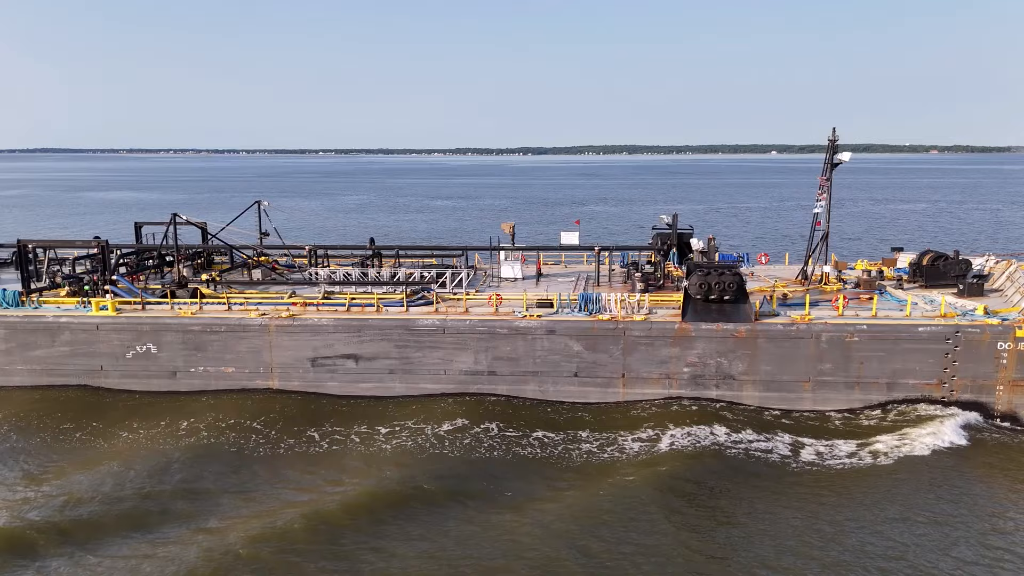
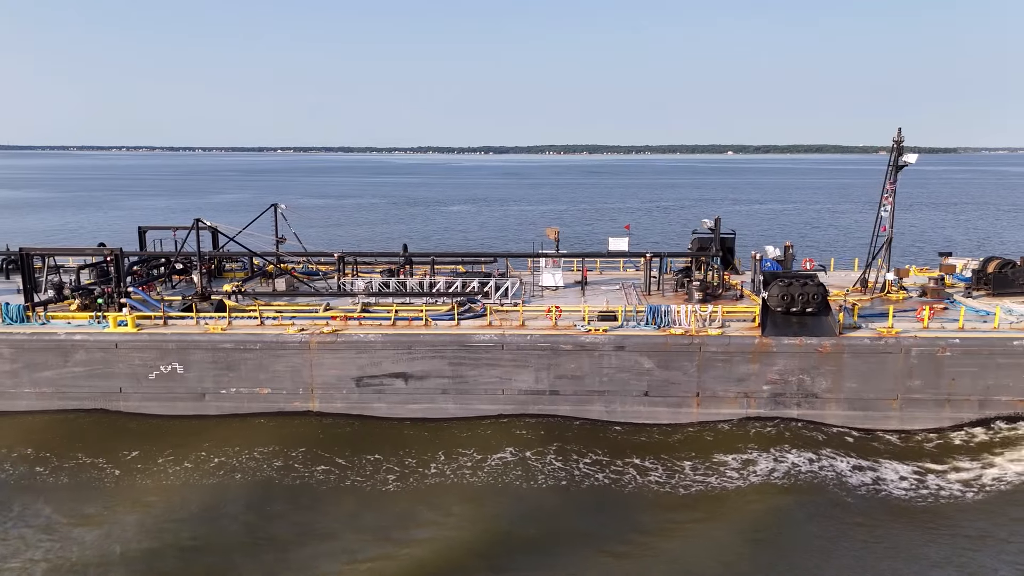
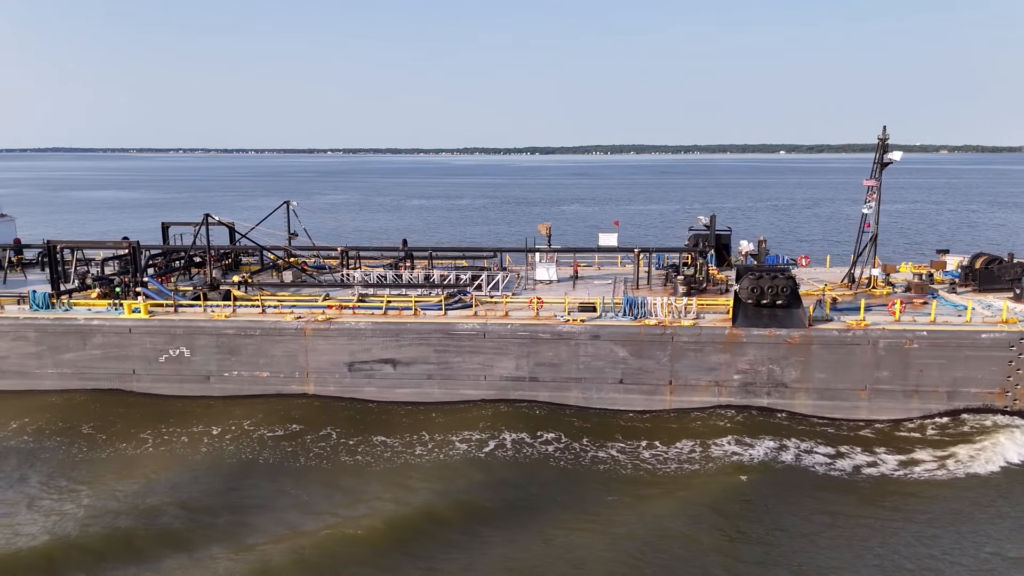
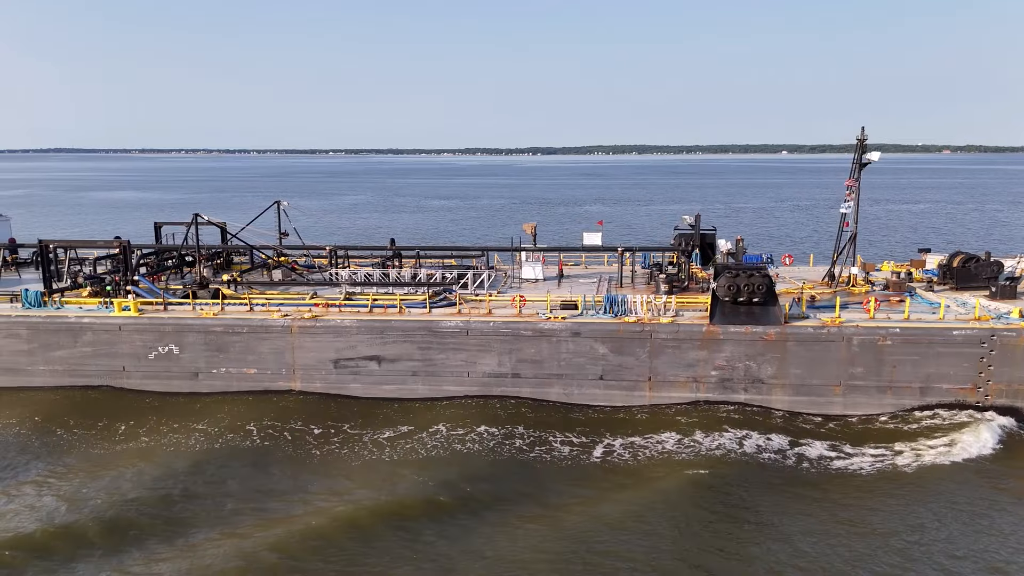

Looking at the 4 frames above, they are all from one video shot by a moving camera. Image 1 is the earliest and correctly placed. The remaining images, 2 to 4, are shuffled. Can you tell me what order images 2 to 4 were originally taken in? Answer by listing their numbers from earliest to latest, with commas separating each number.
4, 3, 2
